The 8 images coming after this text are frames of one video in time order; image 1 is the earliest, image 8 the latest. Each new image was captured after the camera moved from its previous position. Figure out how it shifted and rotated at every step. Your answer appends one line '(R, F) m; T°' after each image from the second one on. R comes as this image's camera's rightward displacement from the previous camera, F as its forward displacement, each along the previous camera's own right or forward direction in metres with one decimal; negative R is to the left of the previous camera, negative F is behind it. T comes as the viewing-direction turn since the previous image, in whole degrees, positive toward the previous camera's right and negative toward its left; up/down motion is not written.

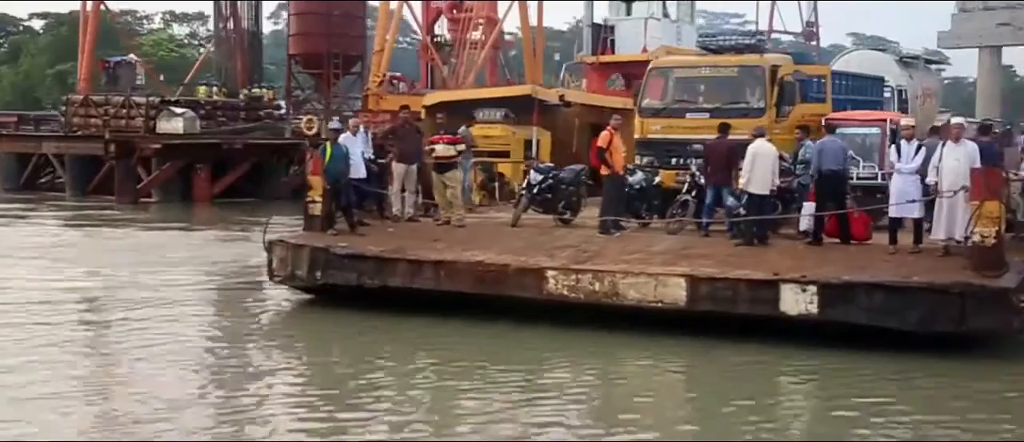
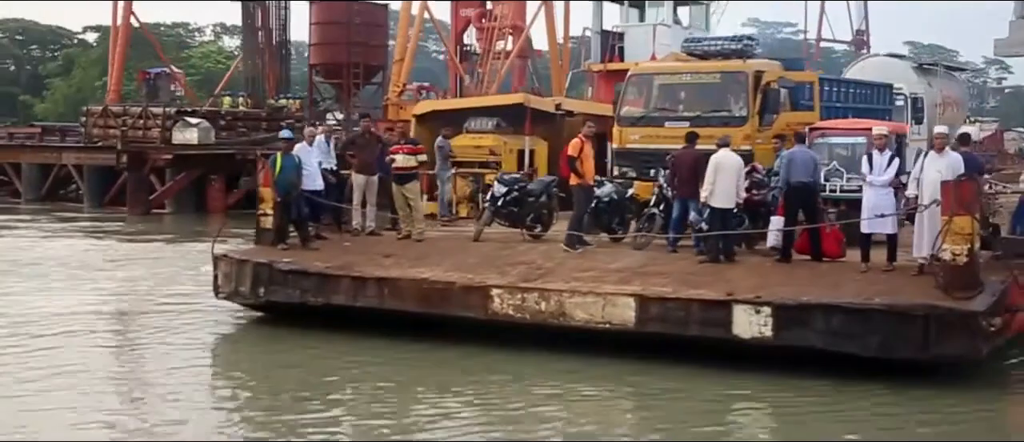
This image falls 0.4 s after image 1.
(+1.0, +0.7) m; -2°
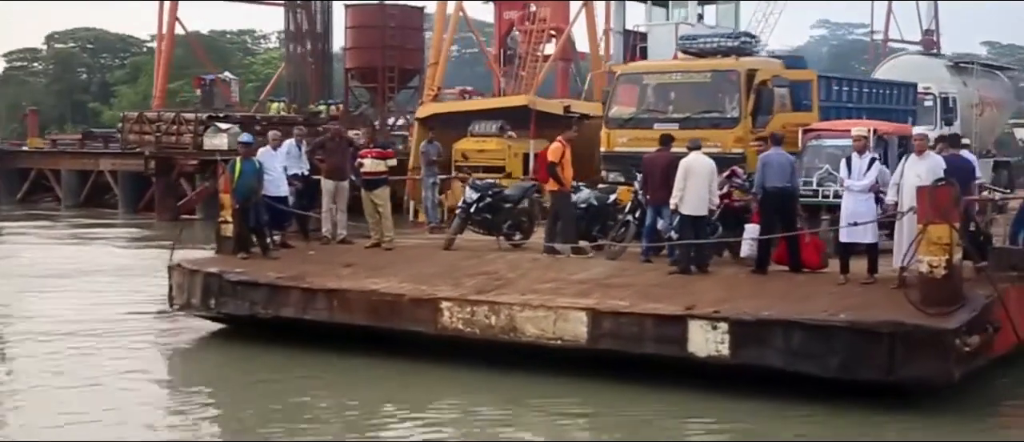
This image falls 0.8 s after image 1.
(+1.0, +0.7) m; -3°
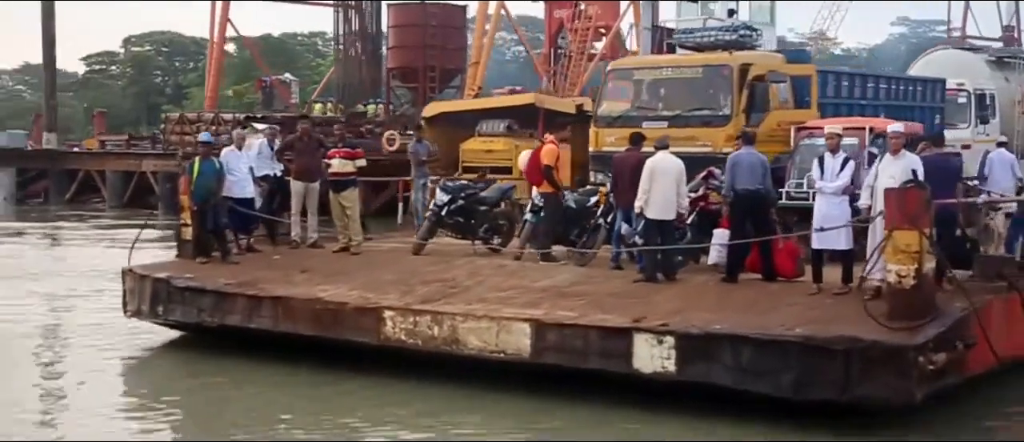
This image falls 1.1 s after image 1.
(+1.0, +0.7) m; -3°
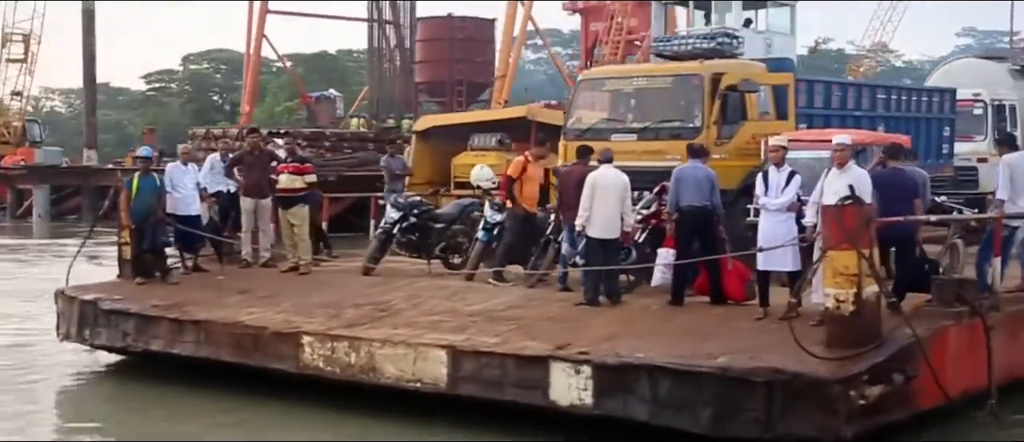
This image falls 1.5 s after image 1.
(+1.0, +0.7) m; -3°
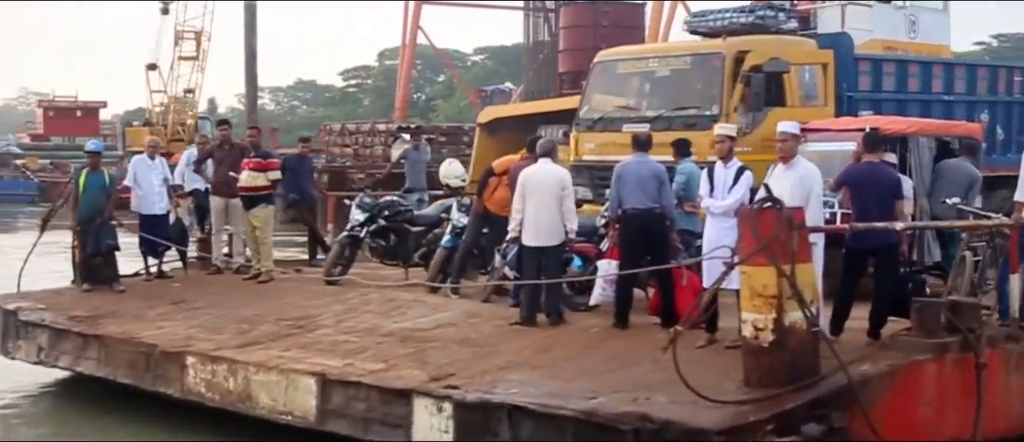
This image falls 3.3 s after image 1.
(+1.8, +1.6) m; -9°
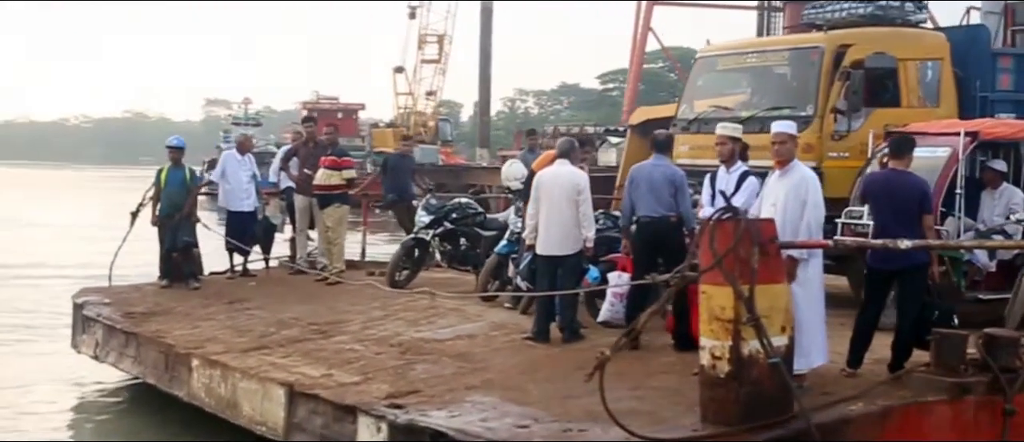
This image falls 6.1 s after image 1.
(+1.5, +0.8) m; -11°
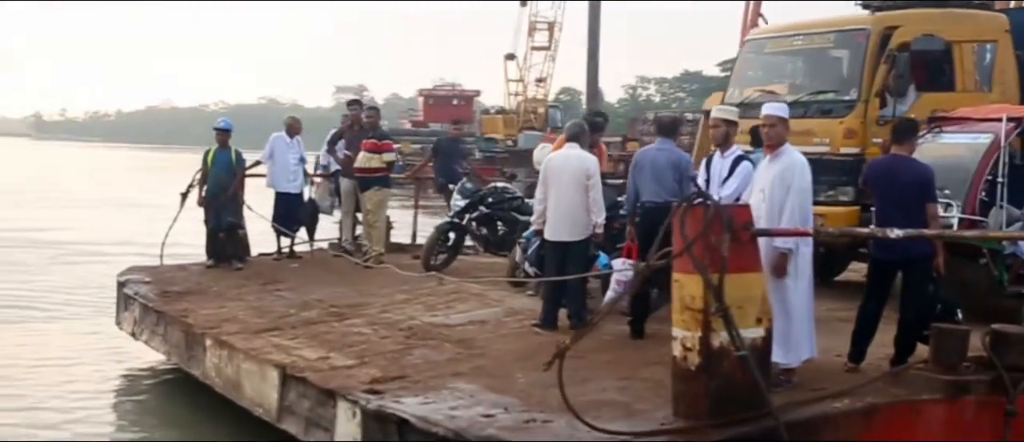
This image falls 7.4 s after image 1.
(+0.6, +0.2) m; -5°
